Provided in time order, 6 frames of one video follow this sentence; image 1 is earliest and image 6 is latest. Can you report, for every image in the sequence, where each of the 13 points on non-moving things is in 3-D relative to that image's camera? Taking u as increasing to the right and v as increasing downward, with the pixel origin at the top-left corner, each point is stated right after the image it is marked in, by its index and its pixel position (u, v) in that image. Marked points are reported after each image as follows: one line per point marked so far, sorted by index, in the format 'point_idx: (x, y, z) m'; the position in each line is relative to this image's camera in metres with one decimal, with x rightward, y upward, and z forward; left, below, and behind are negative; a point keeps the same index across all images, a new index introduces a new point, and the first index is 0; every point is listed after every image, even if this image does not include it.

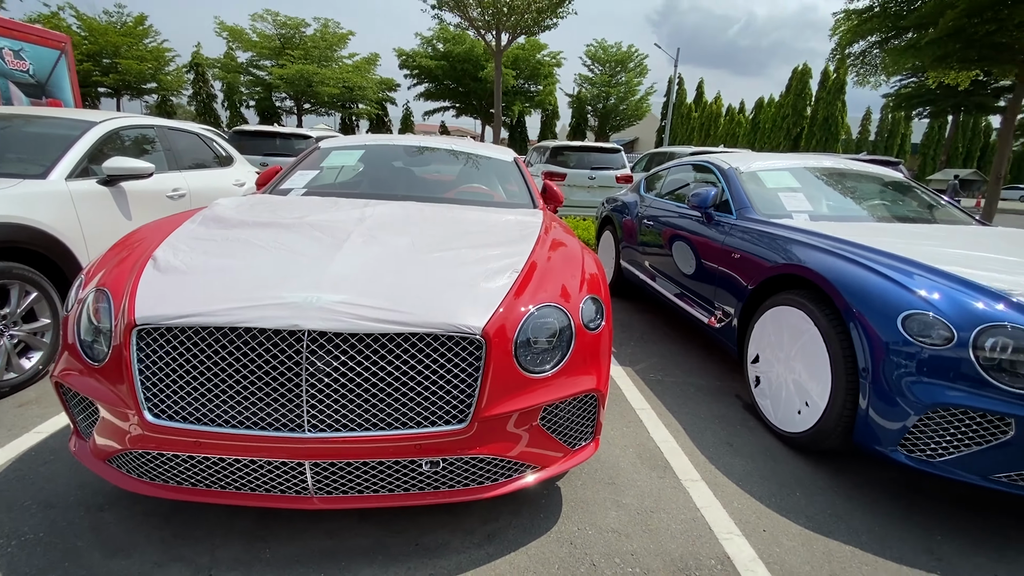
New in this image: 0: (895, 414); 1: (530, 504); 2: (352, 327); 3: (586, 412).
0: (+1.7, -0.6, +2.1) m
1: (+0.1, -0.9, +2.1) m
2: (-0.5, -0.1, +1.5) m
3: (+0.3, -0.5, +1.9) m
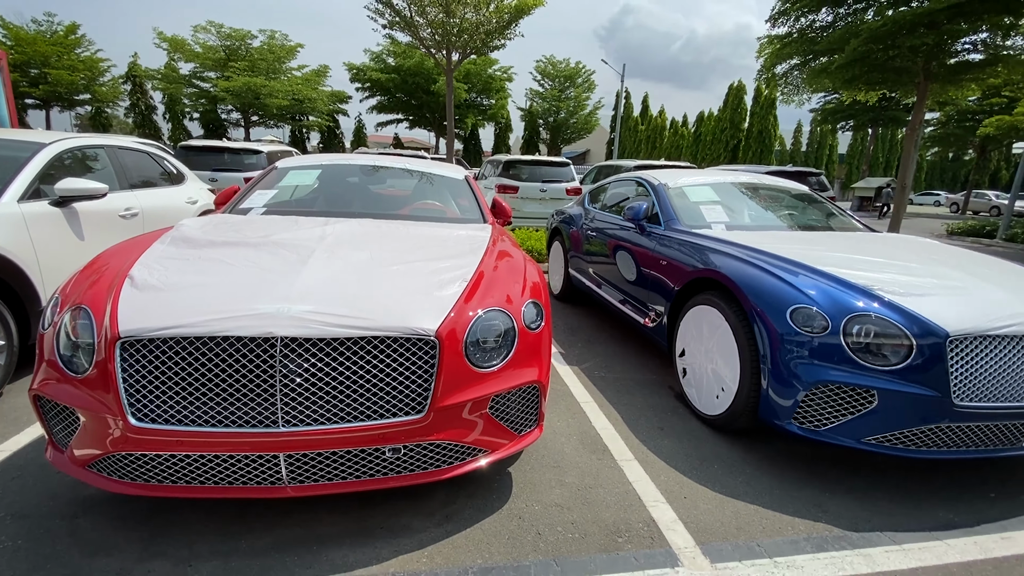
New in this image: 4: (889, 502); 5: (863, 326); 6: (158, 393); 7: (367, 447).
0: (+1.4, -0.6, +2.5) m
1: (-0.1, -1.0, +2.3) m
2: (-0.7, -0.2, +1.7) m
3: (+0.1, -0.5, +2.2) m
4: (+1.9, -1.1, +2.4) m
5: (+1.7, -0.2, +2.3) m
6: (-1.3, -0.4, +1.7) m
7: (-0.6, -0.6, +1.8) m
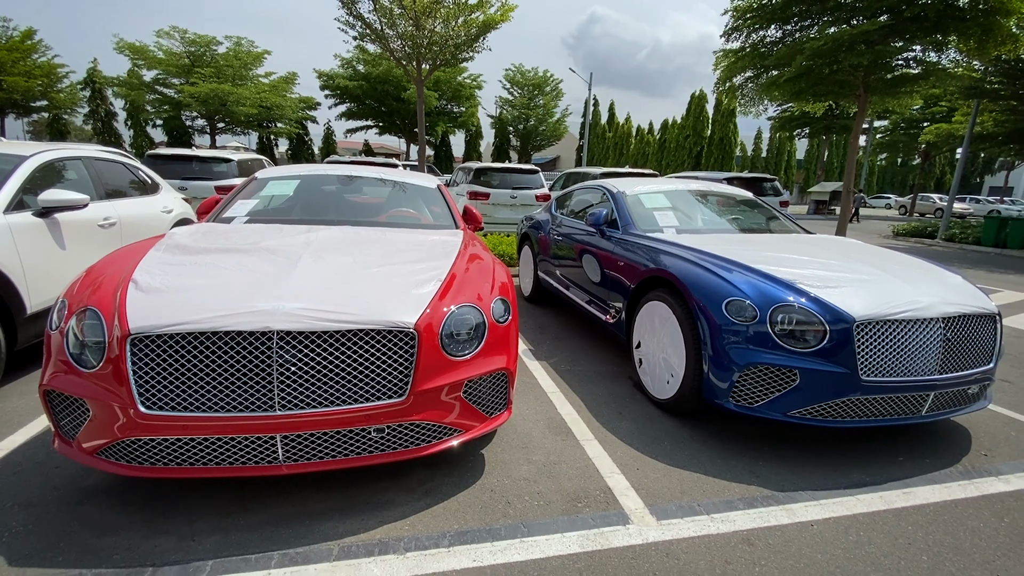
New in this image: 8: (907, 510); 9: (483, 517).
0: (+1.3, -0.5, +2.8) m
1: (-0.3, -1.0, +2.6) m
2: (-0.8, -0.2, +2.0) m
3: (-0.1, -0.5, +2.5) m
4: (+1.7, -1.1, +2.8) m
5: (+1.6, -0.2, +2.7) m
6: (-1.4, -0.4, +1.9) m
7: (-0.7, -0.6, +2.1) m
8: (+2.0, -1.1, +2.4) m
9: (-0.1, -1.1, +2.3) m
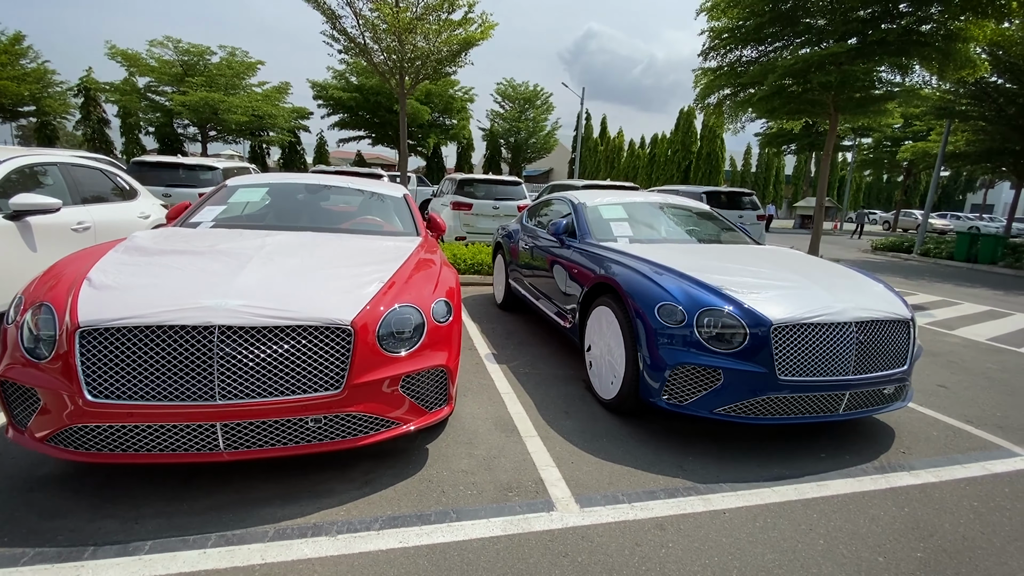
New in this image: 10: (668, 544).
0: (+0.9, -0.6, +3.0) m
1: (-0.6, -1.0, +2.7) m
2: (-1.2, -0.2, +2.1) m
3: (-0.4, -0.5, +2.6) m
4: (+1.4, -1.1, +2.9) m
5: (+1.2, -0.2, +2.9) m
6: (-1.7, -0.4, +2.1) m
7: (-1.0, -0.6, +2.2) m
8: (+1.7, -1.2, +2.6) m
9: (-0.5, -1.1, +2.4) m
10: (+0.7, -1.2, +2.2) m
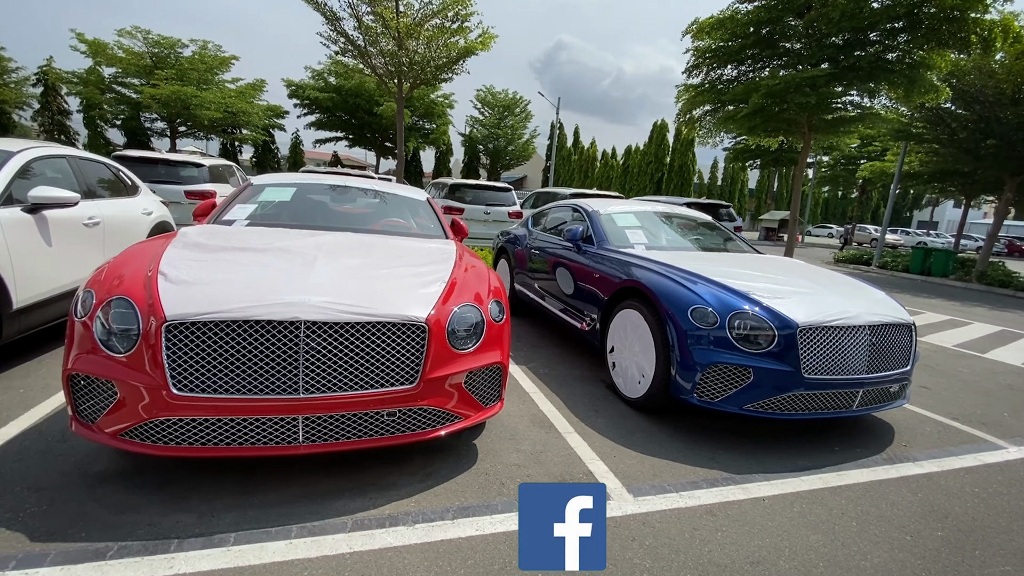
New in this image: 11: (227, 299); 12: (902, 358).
0: (+1.2, -0.6, +3.2) m
1: (-0.3, -1.0, +2.8) m
2: (-0.8, -0.1, +2.2) m
3: (-0.1, -0.5, +2.7) m
4: (+1.7, -1.1, +3.2) m
5: (+1.5, -0.2, +3.1) m
6: (-1.4, -0.3, +2.1) m
7: (-0.7, -0.6, +2.3) m
8: (+2.0, -1.2, +2.8) m
9: (-0.2, -1.1, +2.5) m
10: (+1.0, -1.2, +2.4) m
11: (-1.3, -0.1, +2.1) m
12: (+2.8, -0.5, +3.4) m
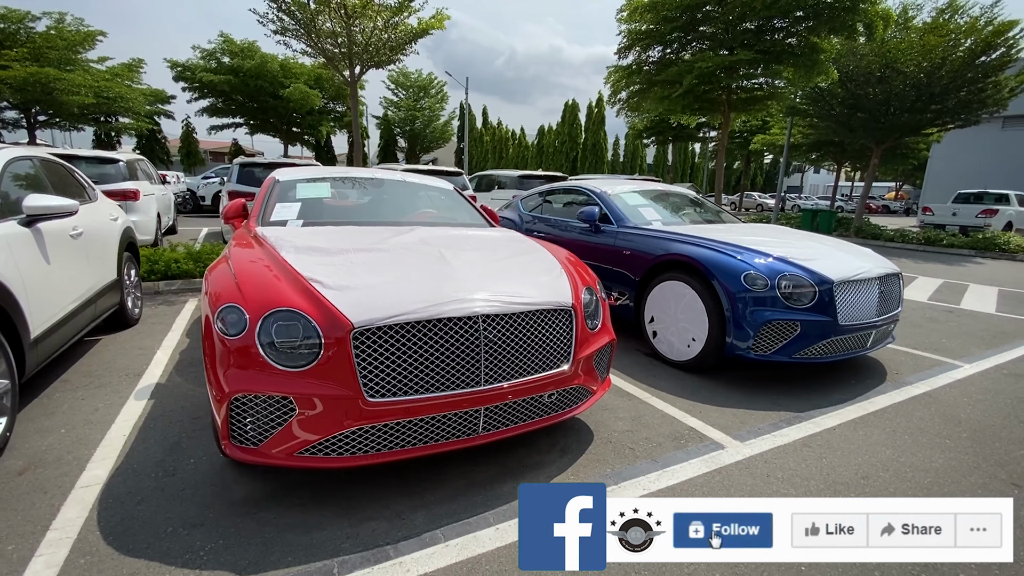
0: (+1.8, -0.3, +3.6) m
1: (+0.4, -0.9, +3.0) m
2: (0.0, -0.1, +2.2) m
3: (+0.6, -0.4, +2.9) m
4: (+2.3, -0.8, +3.7) m
5: (+2.1, 0.0, +3.6) m
6: (-0.6, -0.4, +2.0) m
7: (+0.1, -0.5, +2.4) m
8: (+2.7, -0.9, +3.4) m
9: (+0.6, -1.0, +2.7) m
10: (+1.8, -1.0, +2.8) m
11: (-0.5, -0.1, +2.1) m
12: (+3.3, -0.1, +4.1) m
